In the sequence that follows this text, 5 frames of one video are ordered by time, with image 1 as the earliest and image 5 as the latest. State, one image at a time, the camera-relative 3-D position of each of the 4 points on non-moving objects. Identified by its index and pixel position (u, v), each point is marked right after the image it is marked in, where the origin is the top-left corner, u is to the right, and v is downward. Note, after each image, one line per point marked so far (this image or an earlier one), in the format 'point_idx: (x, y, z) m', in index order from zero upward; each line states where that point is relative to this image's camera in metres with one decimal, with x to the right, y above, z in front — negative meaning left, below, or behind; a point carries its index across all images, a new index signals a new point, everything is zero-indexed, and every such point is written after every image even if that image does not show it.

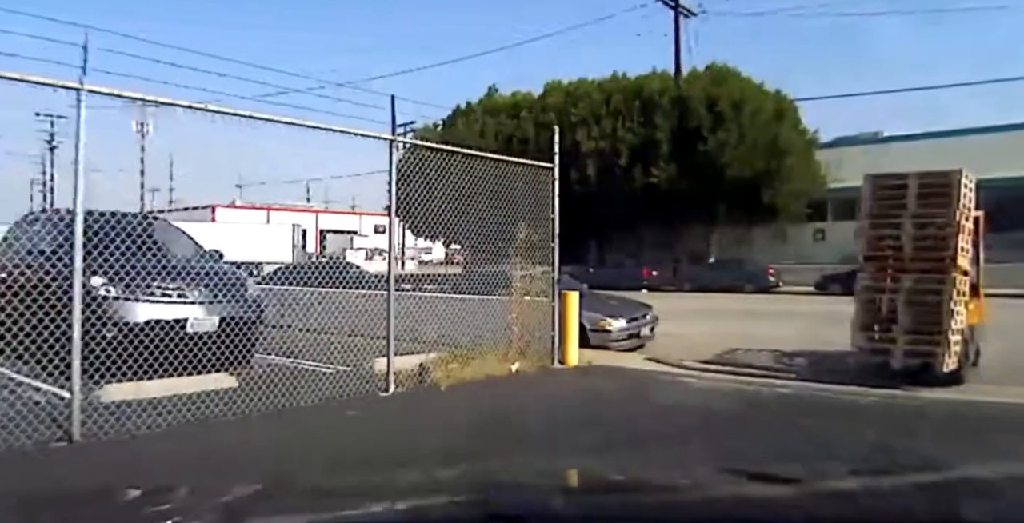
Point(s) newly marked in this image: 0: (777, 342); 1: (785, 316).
0: (+6.3, -1.8, +14.3) m
1: (+8.6, -1.6, +19.8) m
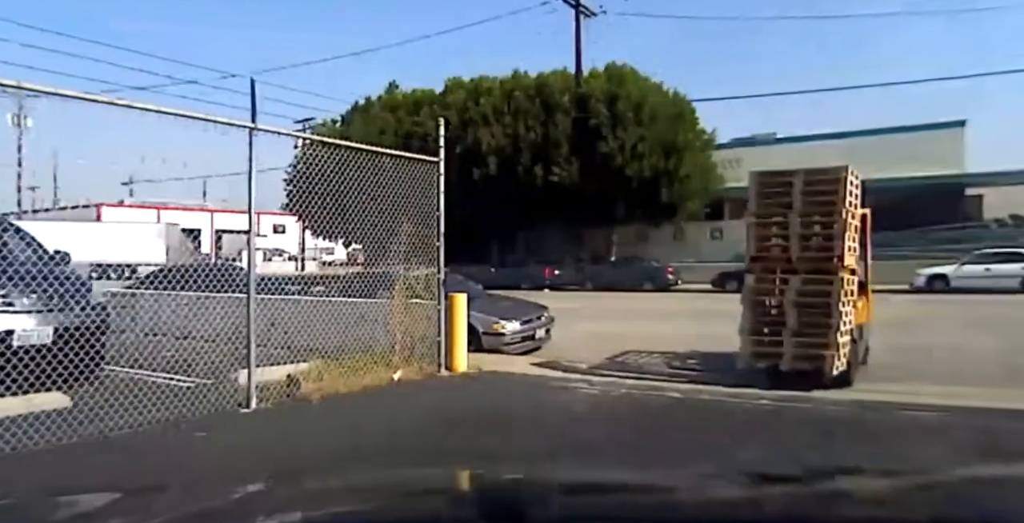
0: (+3.9, -1.7, +13.7) m
1: (+5.7, -1.6, +19.4) m
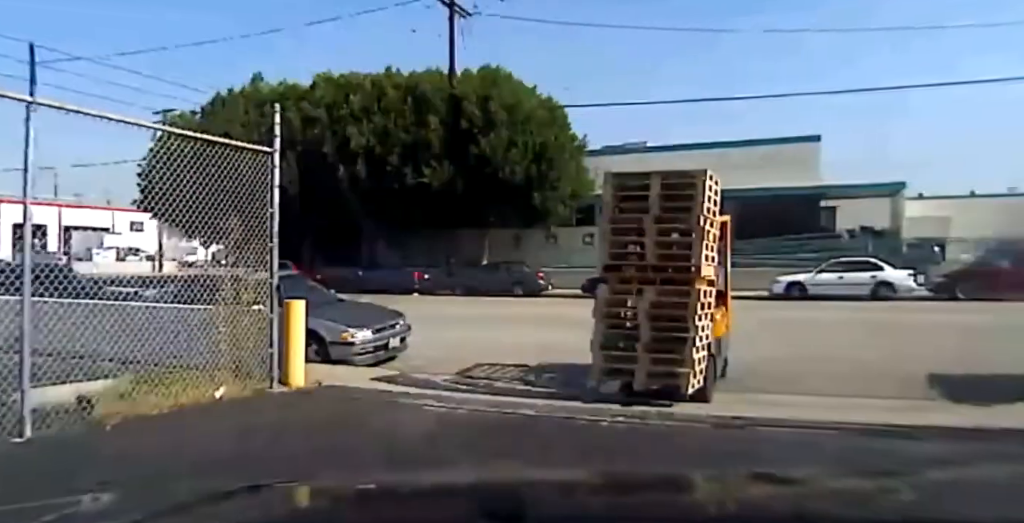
0: (+1.0, -1.9, +13.3) m
1: (+1.9, -1.8, +19.1) m
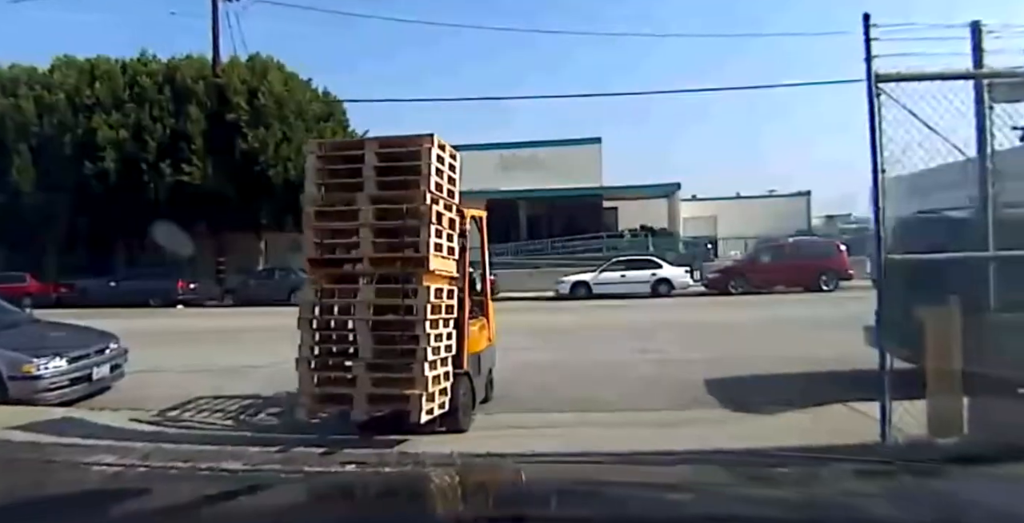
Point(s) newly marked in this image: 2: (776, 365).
0: (-3.2, -1.9, +11.8) m
1: (-4.1, -2.0, +17.7) m
2: (+4.6, -1.9, +10.8) m
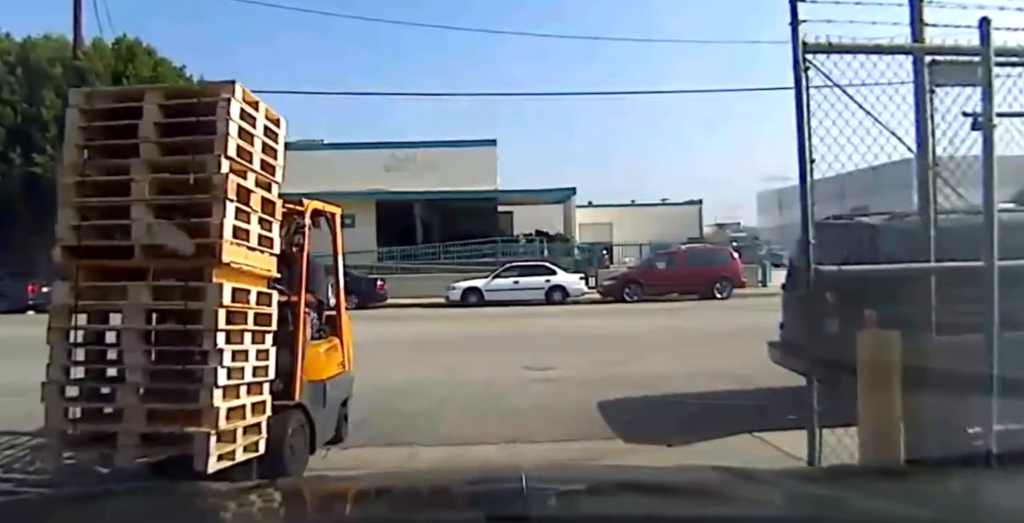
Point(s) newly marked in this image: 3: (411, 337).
0: (-5.2, -2.0, +10.6) m
1: (-7.0, -2.0, +16.3) m
2: (+2.7, -2.0, +10.8) m
3: (-2.7, -2.1, +18.0) m
